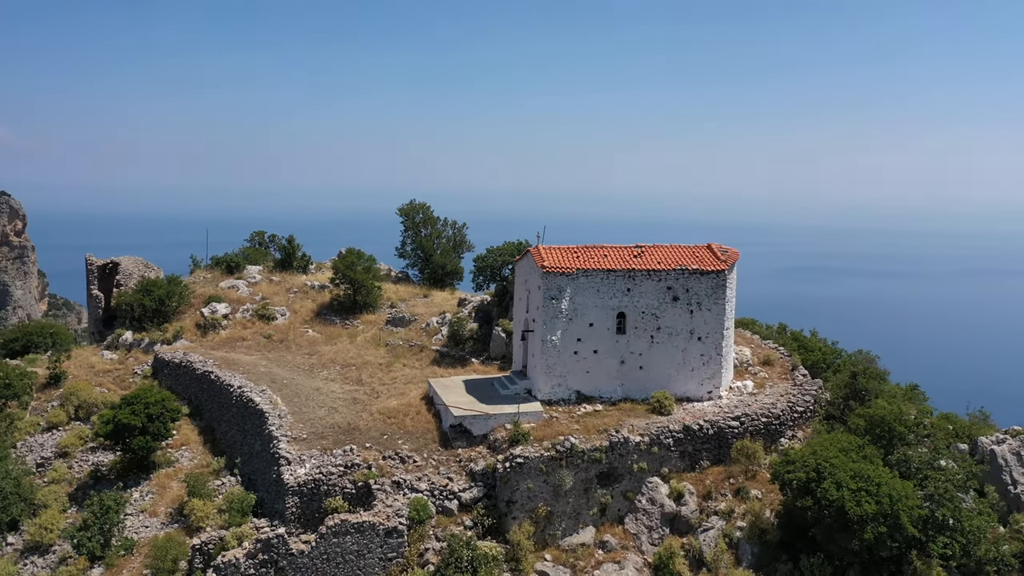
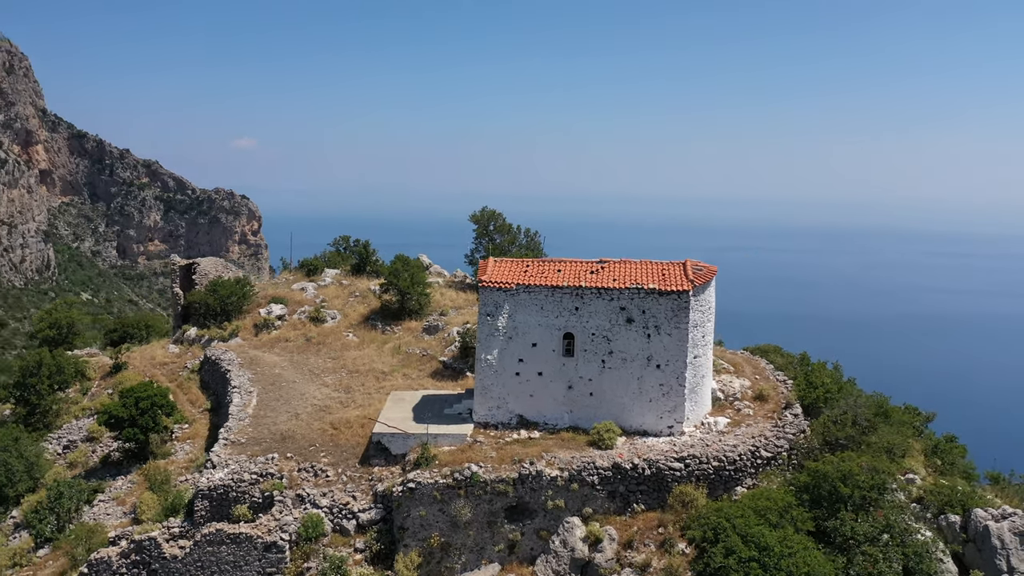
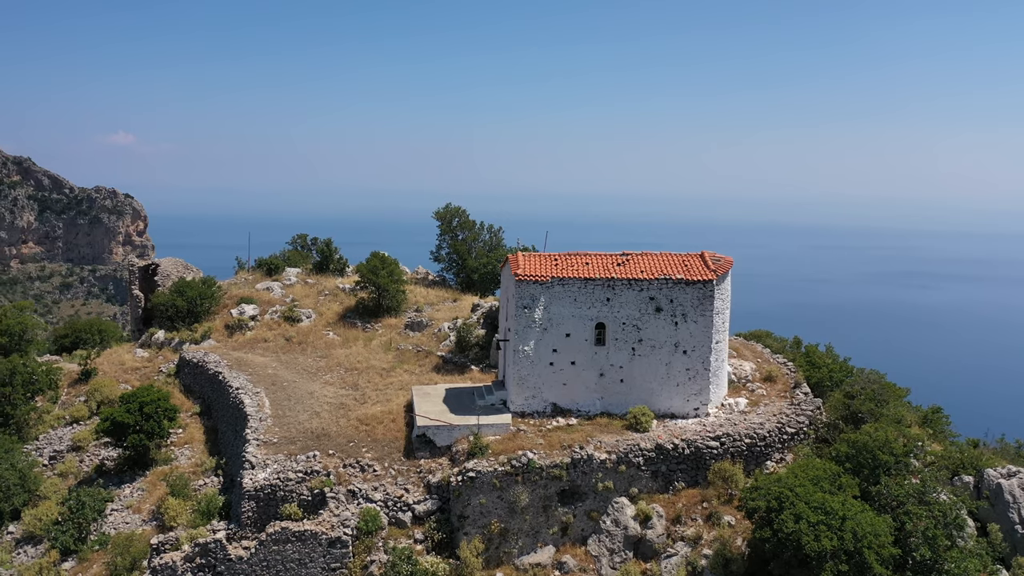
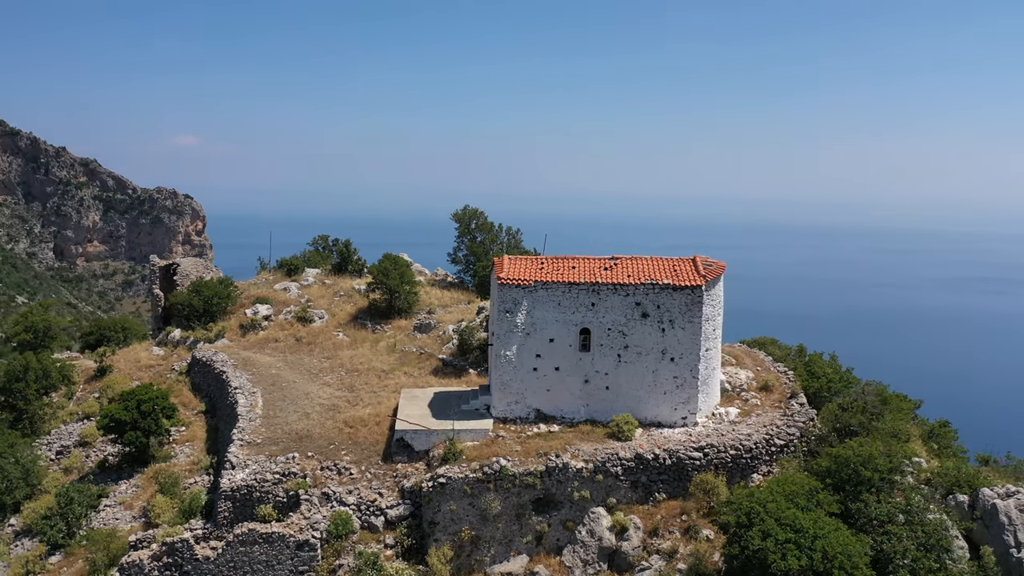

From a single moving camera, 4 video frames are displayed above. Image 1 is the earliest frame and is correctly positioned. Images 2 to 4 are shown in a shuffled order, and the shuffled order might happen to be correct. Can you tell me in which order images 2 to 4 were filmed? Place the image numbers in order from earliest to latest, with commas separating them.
3, 4, 2
